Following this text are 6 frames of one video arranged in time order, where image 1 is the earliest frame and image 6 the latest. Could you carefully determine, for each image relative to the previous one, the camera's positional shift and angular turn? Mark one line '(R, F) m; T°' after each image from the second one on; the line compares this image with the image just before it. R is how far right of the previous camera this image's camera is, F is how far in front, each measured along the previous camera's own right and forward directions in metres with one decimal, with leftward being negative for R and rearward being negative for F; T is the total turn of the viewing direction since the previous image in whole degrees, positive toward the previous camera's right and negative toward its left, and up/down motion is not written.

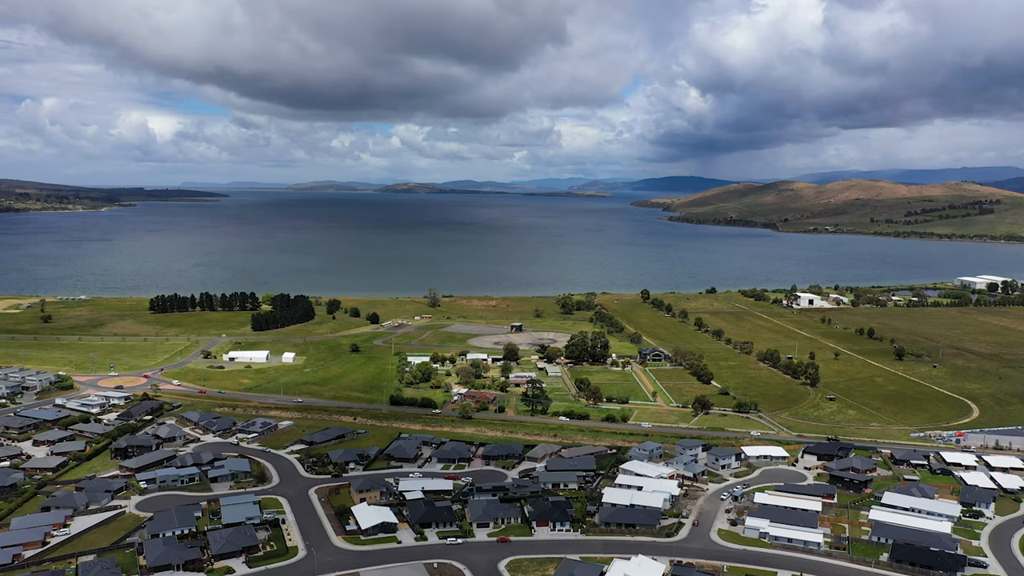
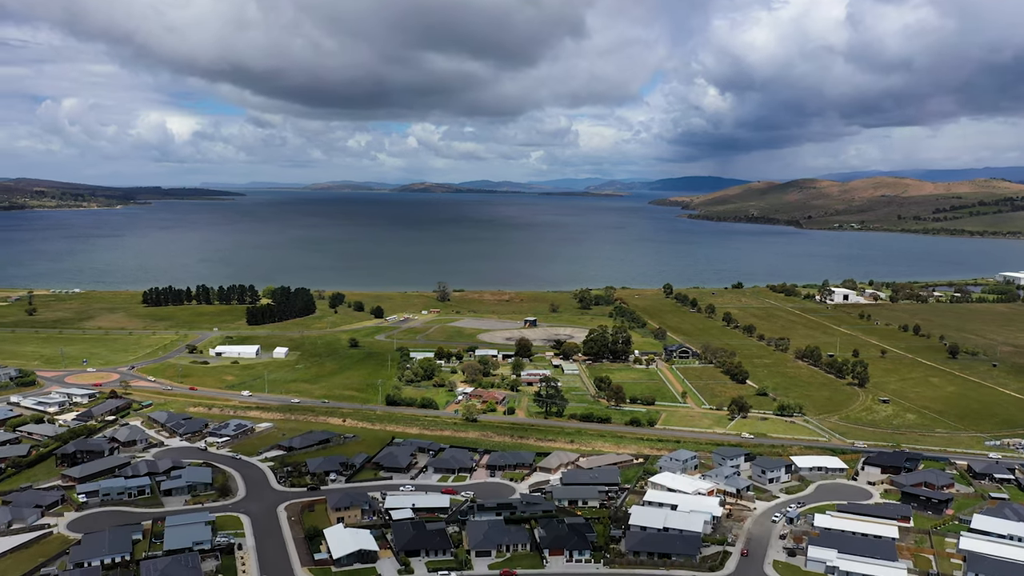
(+0.4, +7.7) m; -1°
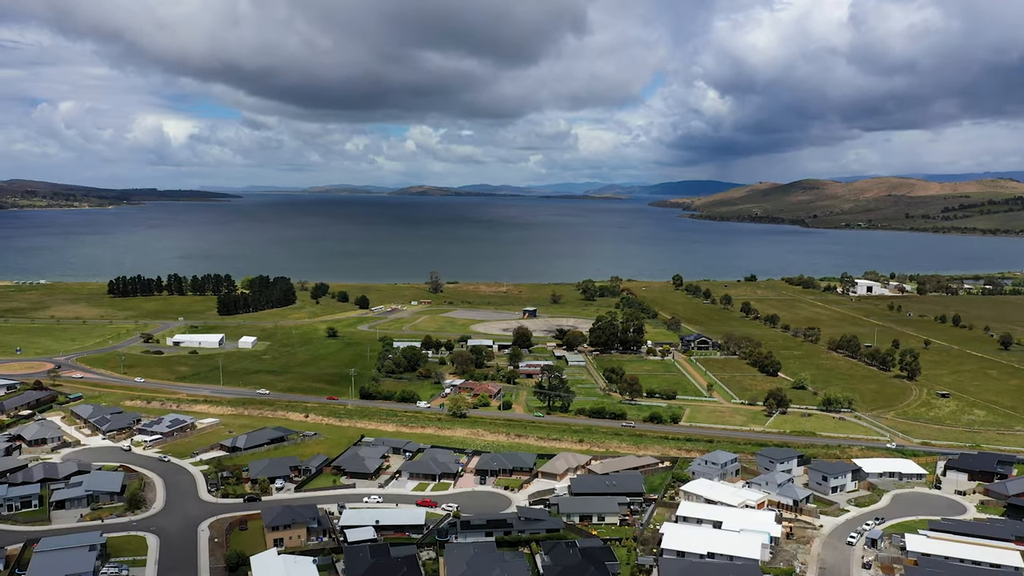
(+0.1, +9.1) m; 0°
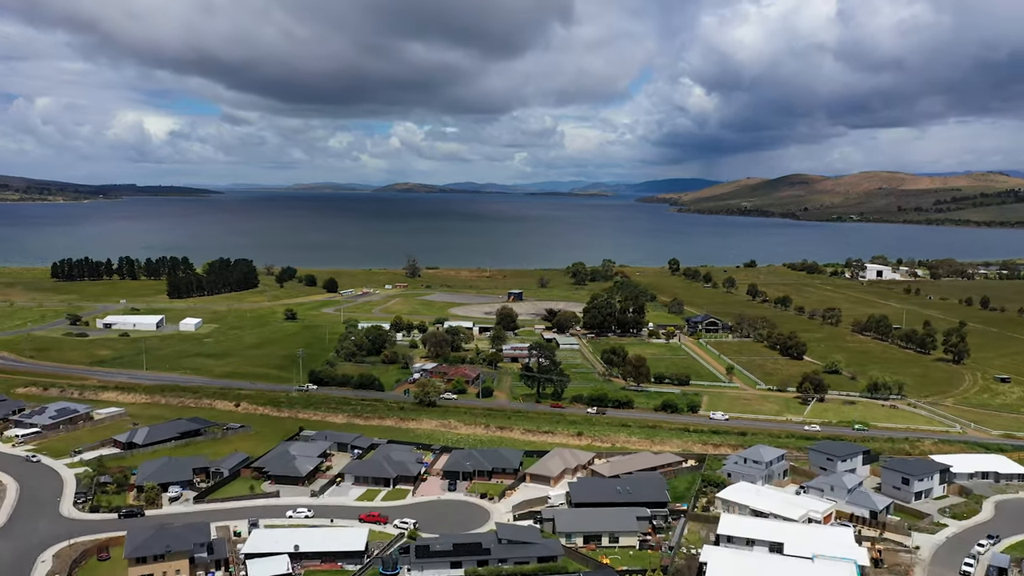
(+0.2, +8.8) m; +1°
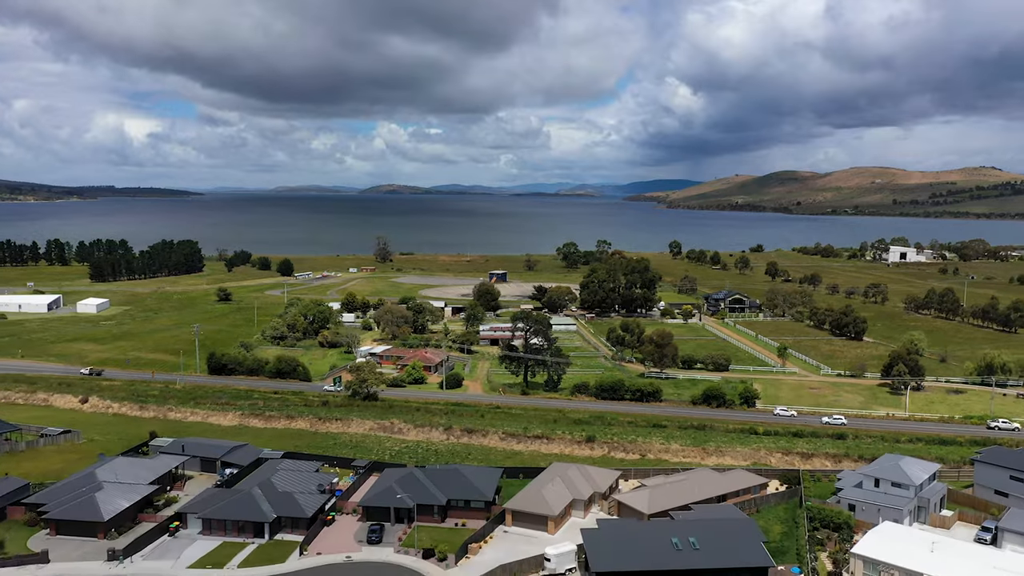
(+0.4, +11.5) m; +1°
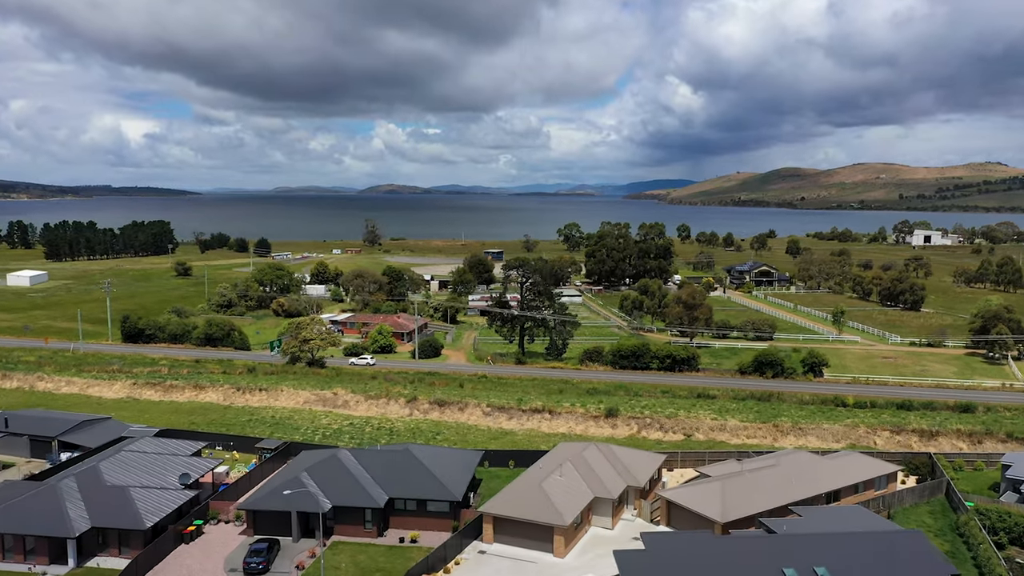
(+0.2, +6.3) m; 0°
